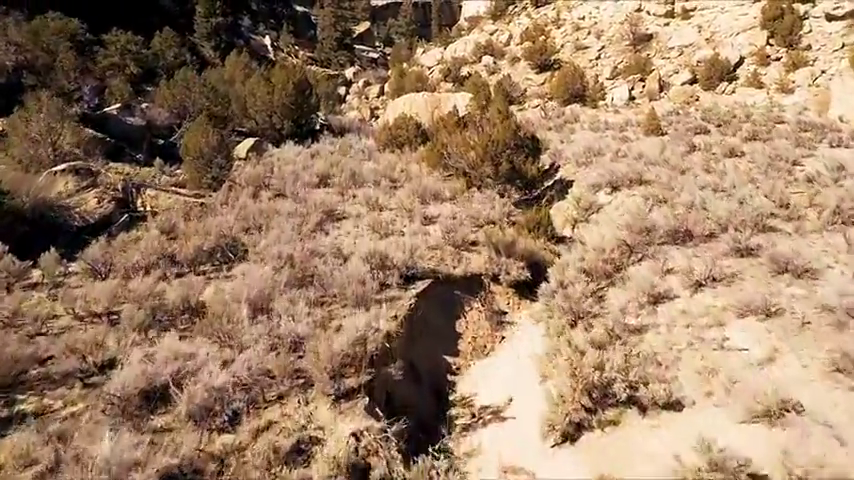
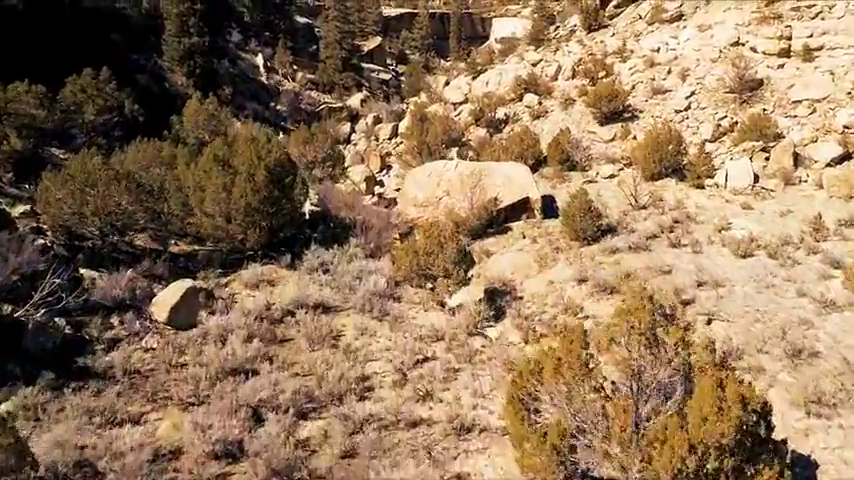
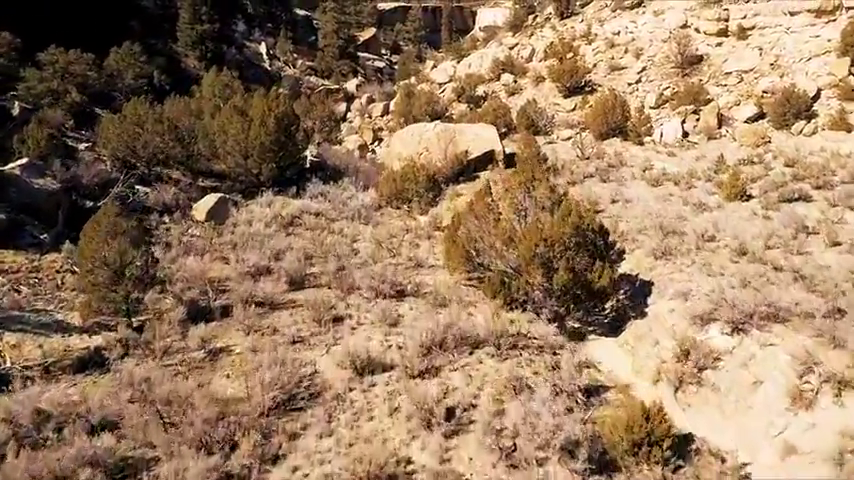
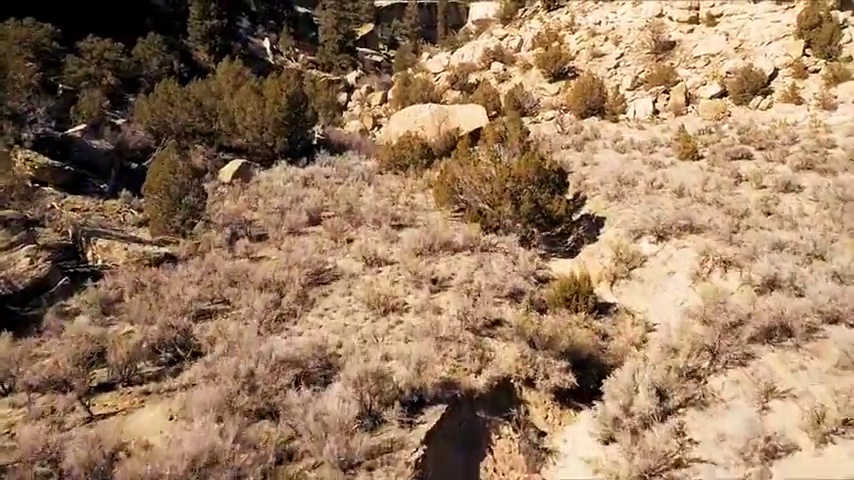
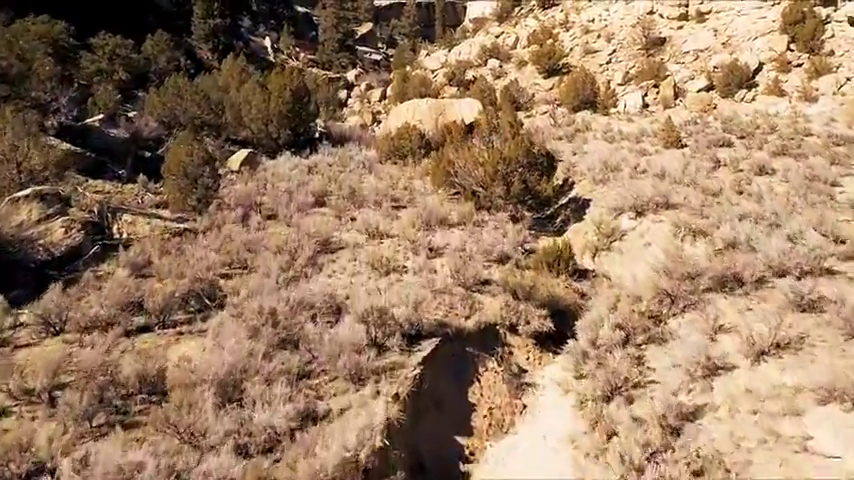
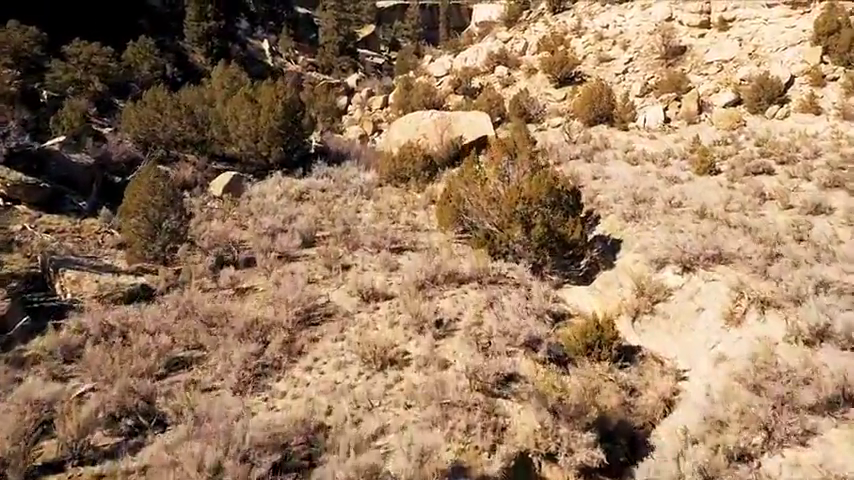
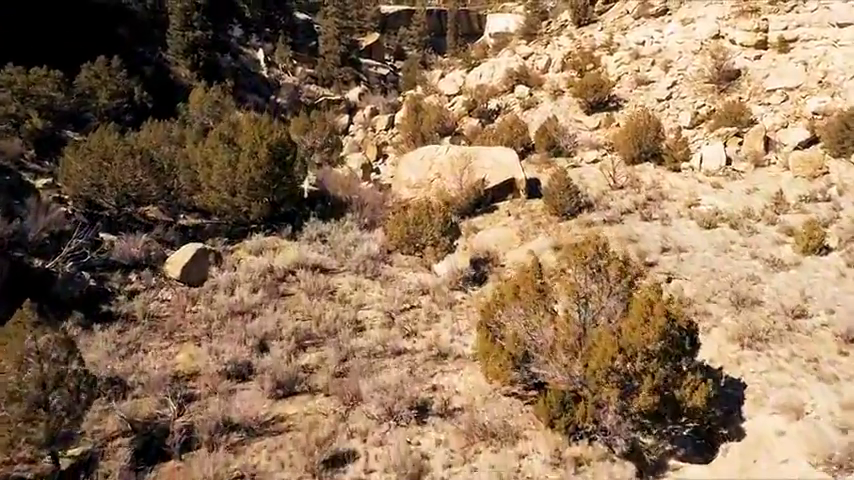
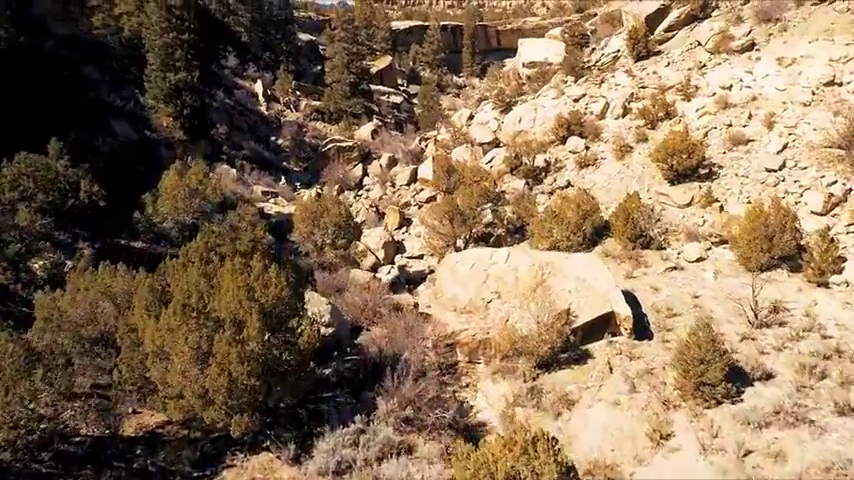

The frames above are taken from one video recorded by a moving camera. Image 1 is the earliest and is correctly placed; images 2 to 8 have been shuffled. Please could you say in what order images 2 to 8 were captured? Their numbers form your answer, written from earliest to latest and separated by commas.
5, 4, 6, 3, 7, 2, 8
